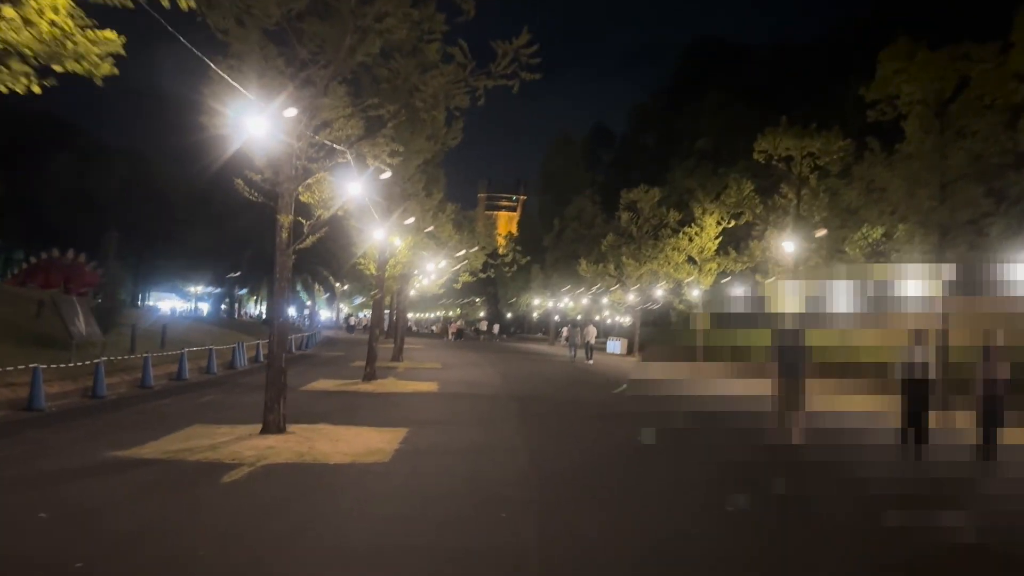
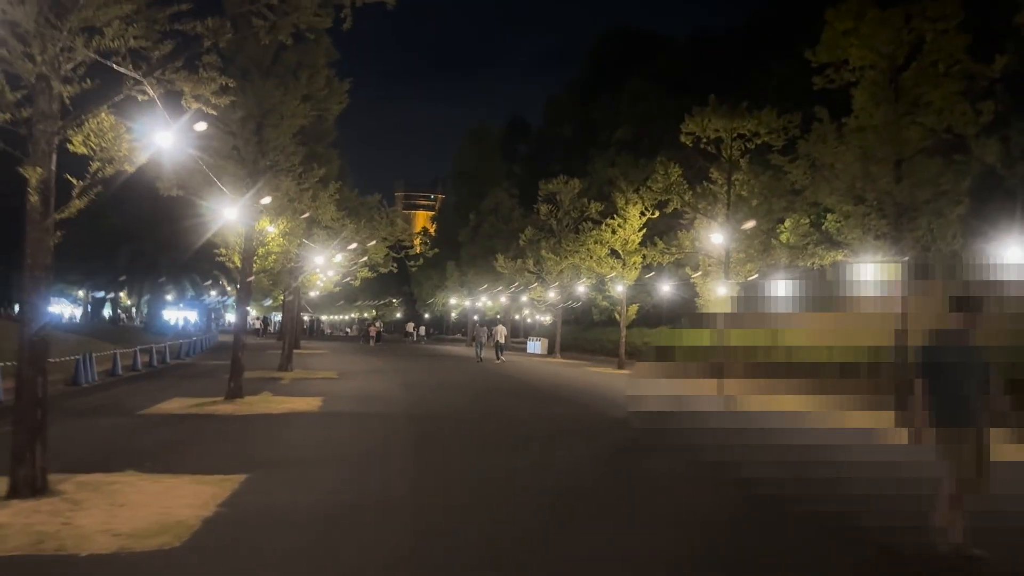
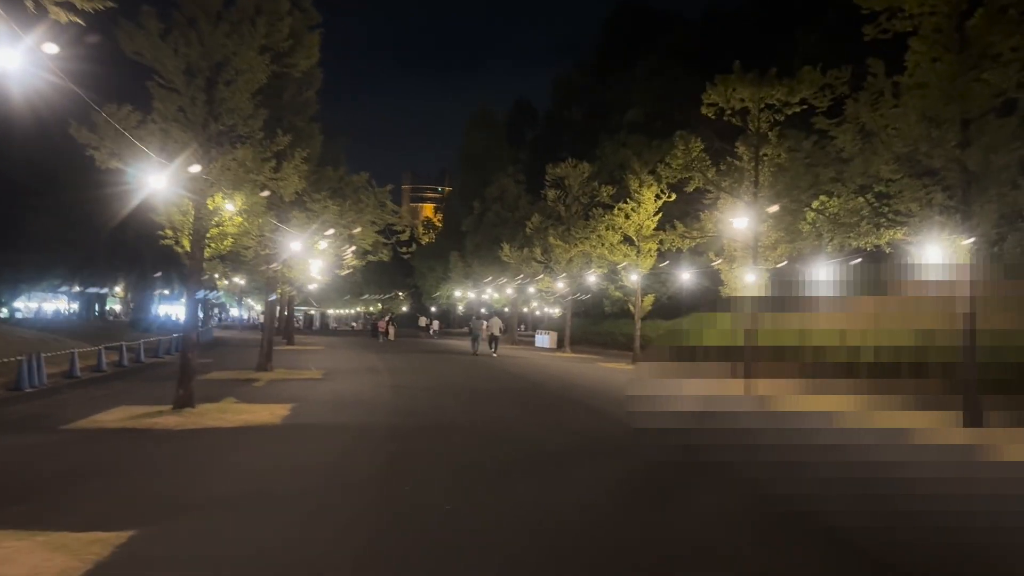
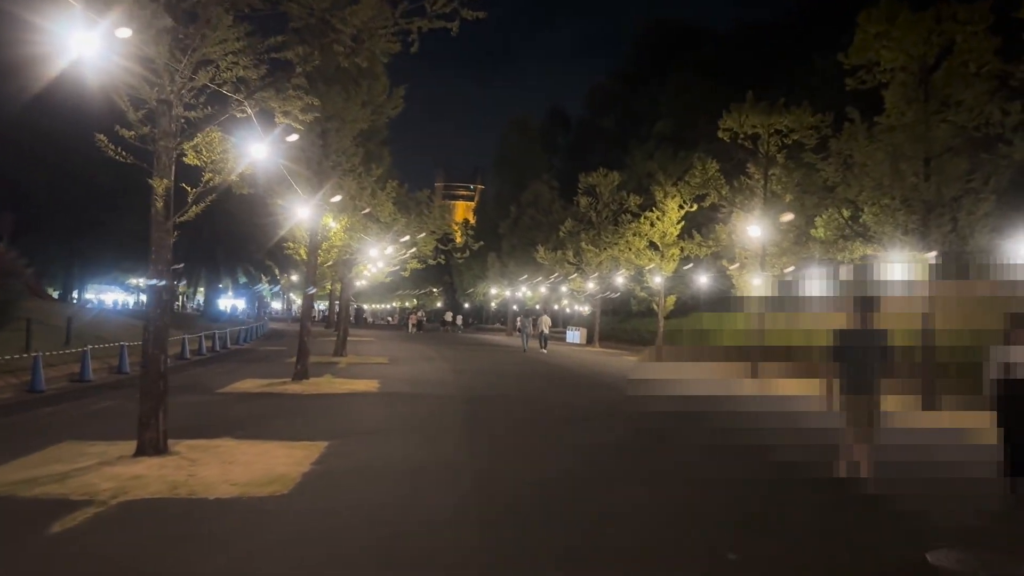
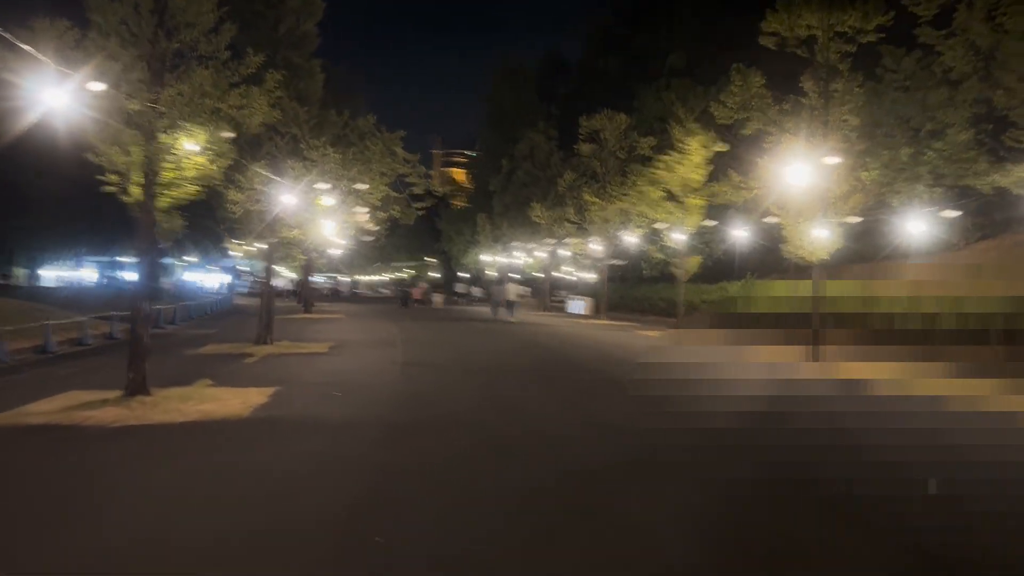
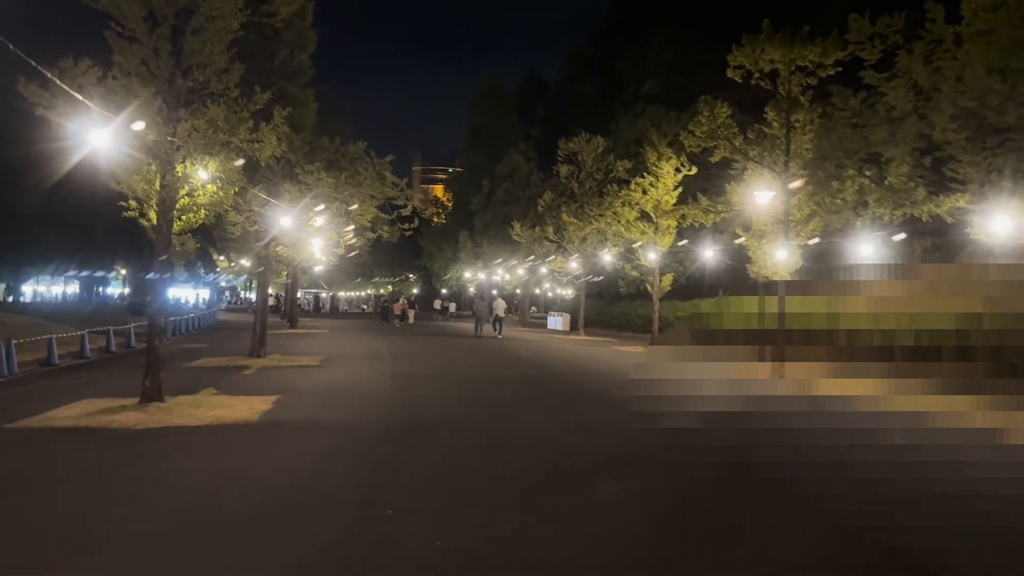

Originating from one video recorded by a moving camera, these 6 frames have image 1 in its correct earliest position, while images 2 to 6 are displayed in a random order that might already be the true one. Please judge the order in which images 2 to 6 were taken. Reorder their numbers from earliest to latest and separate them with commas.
4, 2, 3, 6, 5
